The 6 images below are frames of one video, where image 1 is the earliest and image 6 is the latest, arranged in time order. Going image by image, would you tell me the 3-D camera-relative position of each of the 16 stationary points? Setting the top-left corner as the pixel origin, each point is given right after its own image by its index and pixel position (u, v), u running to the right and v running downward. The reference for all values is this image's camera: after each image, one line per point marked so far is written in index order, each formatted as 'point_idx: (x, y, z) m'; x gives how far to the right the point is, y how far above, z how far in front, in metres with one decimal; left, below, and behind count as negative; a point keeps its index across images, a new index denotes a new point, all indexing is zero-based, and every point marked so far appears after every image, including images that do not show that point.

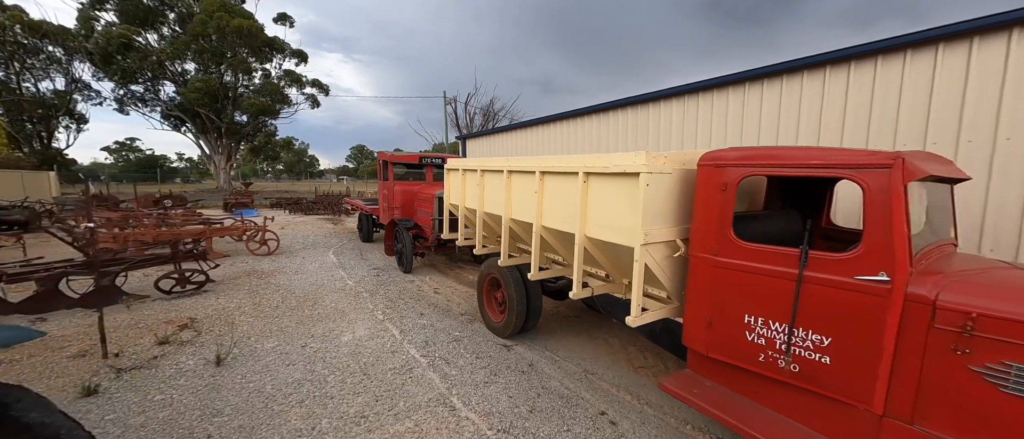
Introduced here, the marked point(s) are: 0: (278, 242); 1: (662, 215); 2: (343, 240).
0: (-5.2, -0.5, +8.1) m
1: (+1.0, 0.0, +2.4) m
2: (-5.0, -0.6, +10.7) m
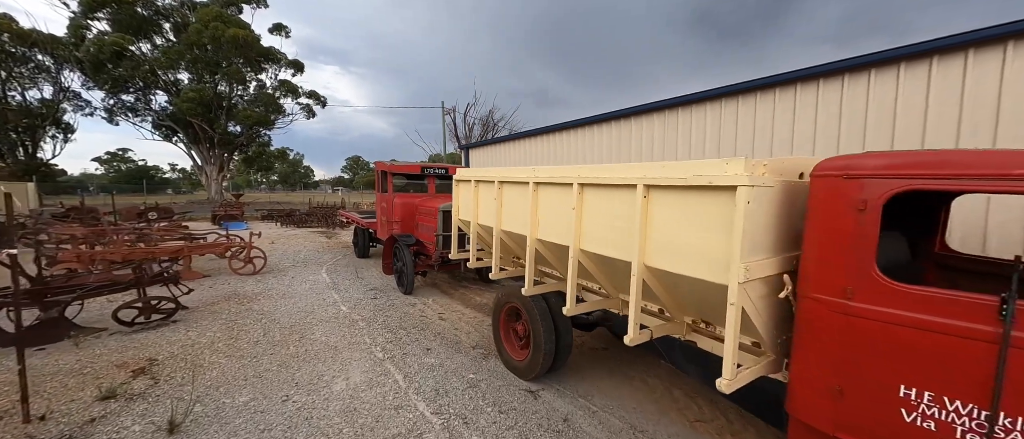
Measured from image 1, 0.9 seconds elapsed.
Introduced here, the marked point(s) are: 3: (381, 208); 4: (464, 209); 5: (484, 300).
0: (-5.0, -0.8, +7.4) m
1: (+1.3, -0.1, +1.8) m
2: (-4.8, -1.0, +10.0) m
3: (-2.9, +0.3, +8.0) m
4: (-0.6, +0.1, +4.6) m
5: (-0.5, -1.5, +6.5) m
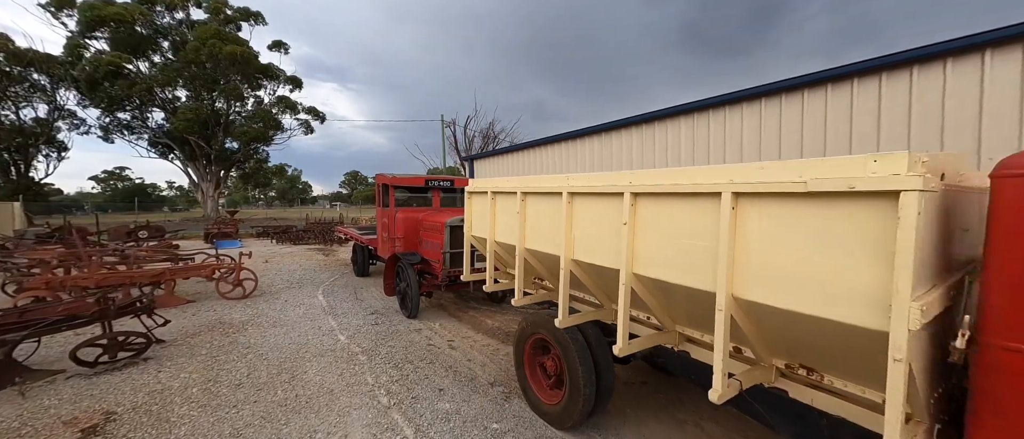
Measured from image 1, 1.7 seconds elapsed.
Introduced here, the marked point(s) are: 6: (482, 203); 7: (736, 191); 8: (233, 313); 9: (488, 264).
0: (-4.8, -1.2, +6.8) m
1: (+1.5, -0.2, +1.3) m
2: (-4.6, -1.4, +9.4) m
3: (-2.7, -0.1, +7.5) m
4: (-0.4, 0.0, +4.1) m
5: (-0.3, -1.7, +5.9) m
6: (-0.3, +0.2, +4.0) m
7: (+1.1, +0.1, +1.8) m
8: (-4.2, -1.4, +5.5) m
9: (-0.2, -0.5, +3.8) m
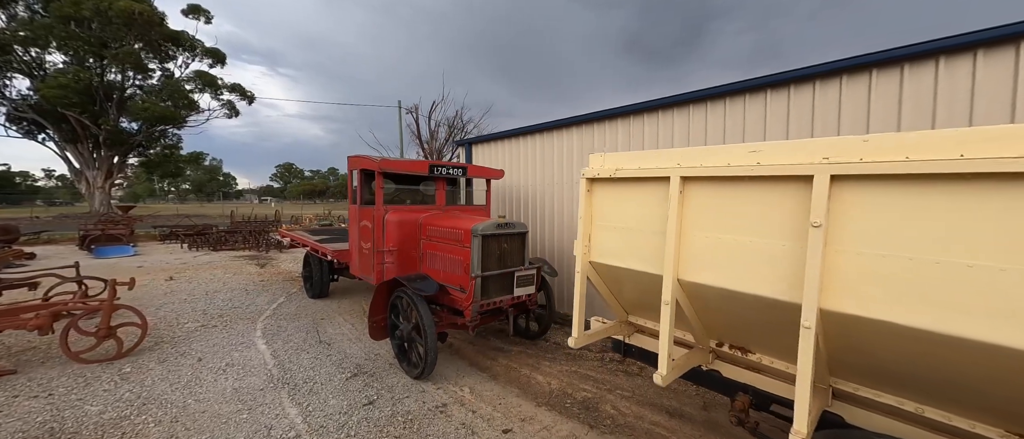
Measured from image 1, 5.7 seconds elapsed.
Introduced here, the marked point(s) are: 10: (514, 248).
0: (-4.2, -1.2, +4.2) m
1: (+2.9, -0.3, -0.4) m
2: (-4.4, -1.5, +6.8) m
3: (-2.2, -0.1, +5.1) m
4: (+0.6, -0.1, +2.1) m
5: (+0.4, -1.8, +3.9) m
6: (+0.7, +0.1, +2.0) m
7: (+2.4, 0.0, 0.0) m
8: (-3.4, -1.5, +2.9) m
9: (+0.8, -0.5, +1.8) m
10: (0.0, -0.3, +4.3) m
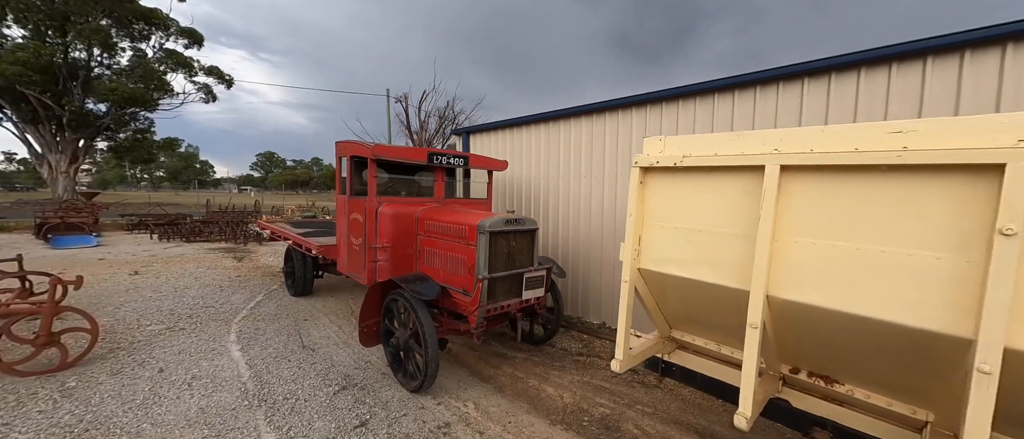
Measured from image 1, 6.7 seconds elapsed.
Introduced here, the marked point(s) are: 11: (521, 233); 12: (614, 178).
0: (-4.1, -1.1, +3.6) m
1: (+3.1, -0.4, -0.7) m
2: (-4.4, -1.3, +6.2) m
3: (-2.1, 0.0, +4.6) m
4: (+0.8, -0.1, +1.7) m
5: (+0.5, -1.7, +3.5) m
6: (+0.8, +0.1, +1.6) m
7: (+2.6, 0.0, -0.3) m
8: (-3.3, -1.4, +2.4) m
9: (+1.0, -0.5, +1.4) m
10: (+0.1, -0.3, +3.9) m
11: (+0.1, -0.1, +3.8) m
12: (+1.4, +0.6, +4.9) m
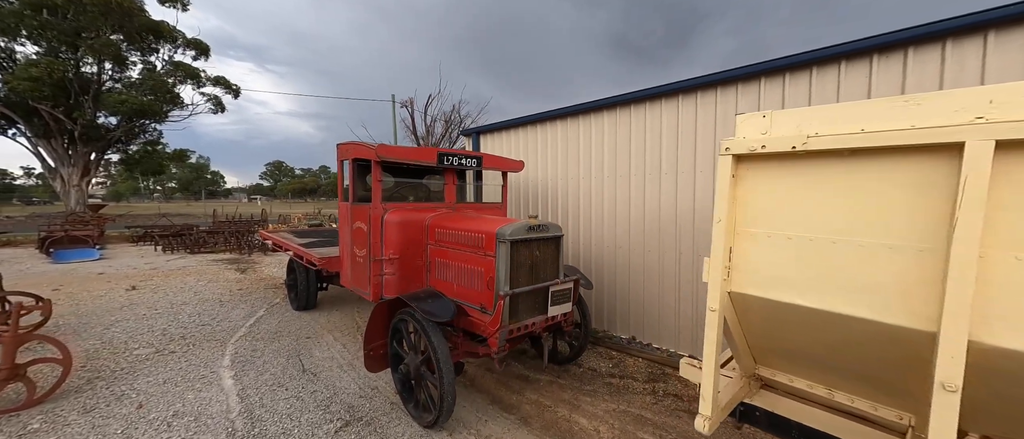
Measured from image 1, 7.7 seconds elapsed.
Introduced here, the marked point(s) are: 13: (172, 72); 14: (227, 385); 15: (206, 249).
0: (-3.9, -1.2, +3.2) m
1: (+3.3, -0.3, -1.2) m
2: (-4.1, -1.5, +5.8) m
3: (-1.9, -0.1, +4.2) m
4: (+1.0, -0.1, +1.2) m
5: (+0.8, -1.8, +3.0) m
6: (+1.0, +0.1, +1.1) m
7: (+2.8, 0.0, -0.8) m
8: (-3.1, -1.5, +2.0) m
9: (+1.1, -0.6, +0.9) m
10: (+0.3, -0.3, +3.4) m
11: (+0.3, -0.2, +3.4) m
12: (+1.6, +0.5, +4.4) m
13: (-18.6, +8.2, +19.6) m
14: (-2.7, -1.5, +3.4) m
15: (-9.5, -0.9, +11.3) m
